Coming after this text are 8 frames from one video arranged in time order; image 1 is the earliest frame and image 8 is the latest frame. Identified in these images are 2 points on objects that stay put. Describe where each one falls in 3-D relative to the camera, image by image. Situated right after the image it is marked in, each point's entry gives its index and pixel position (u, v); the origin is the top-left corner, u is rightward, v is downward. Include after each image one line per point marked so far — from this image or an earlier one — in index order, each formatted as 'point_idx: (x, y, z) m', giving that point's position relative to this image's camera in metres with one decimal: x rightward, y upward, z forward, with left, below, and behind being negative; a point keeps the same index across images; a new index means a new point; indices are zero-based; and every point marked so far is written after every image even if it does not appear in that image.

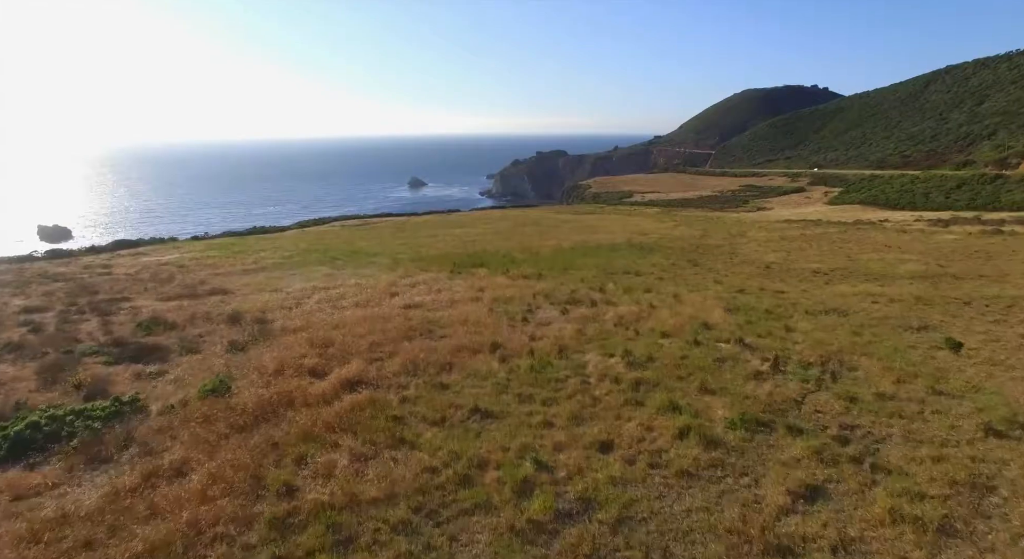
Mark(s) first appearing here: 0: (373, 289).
0: (-4.0, -0.3, +16.6) m
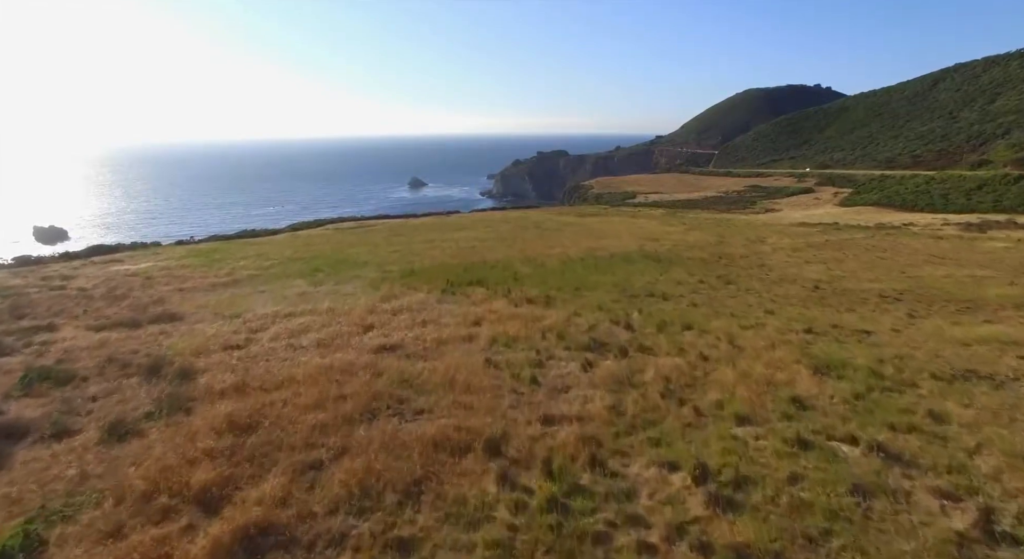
0: (-3.9, -0.9, +13.7) m
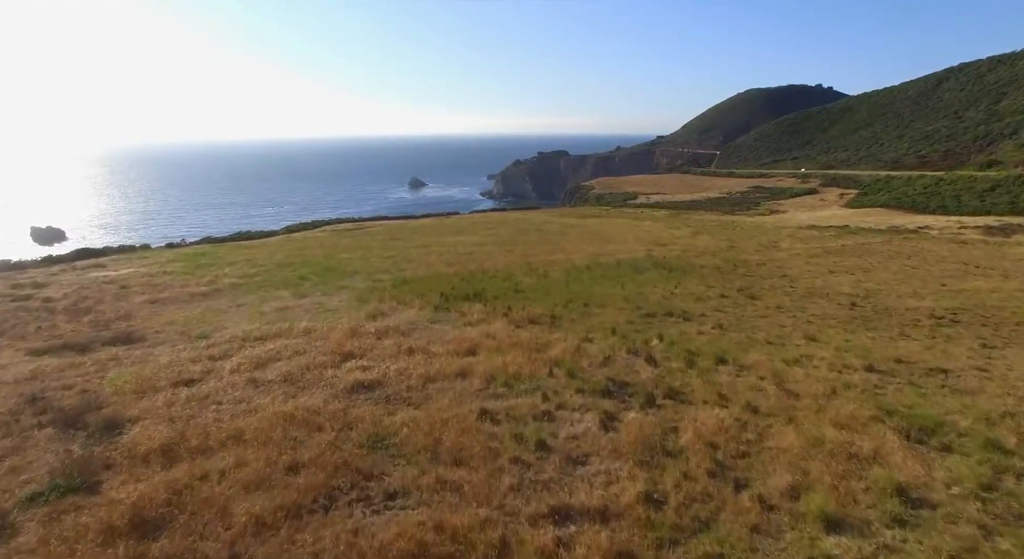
0: (-3.9, -1.3, +12.0) m
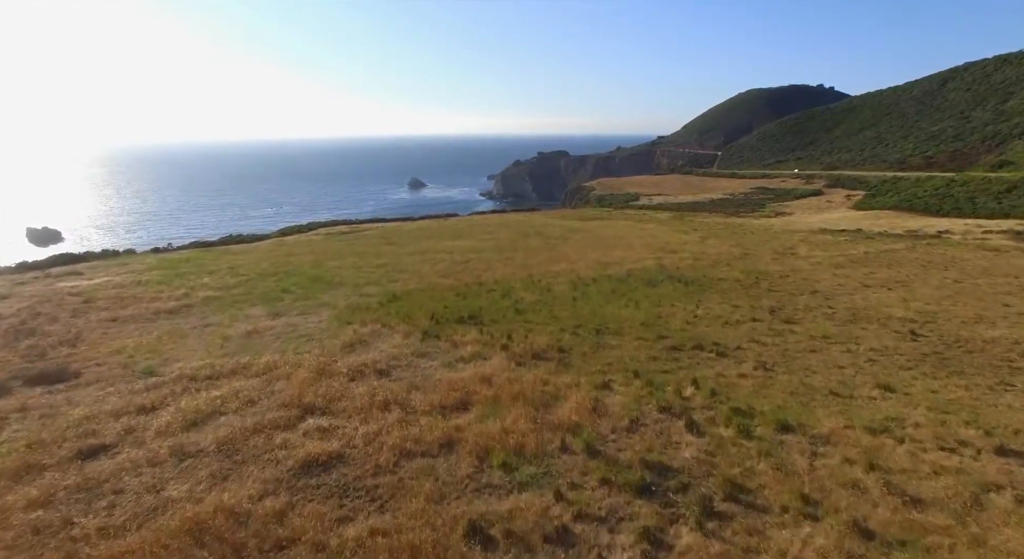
0: (-3.9, -1.8, +9.9) m
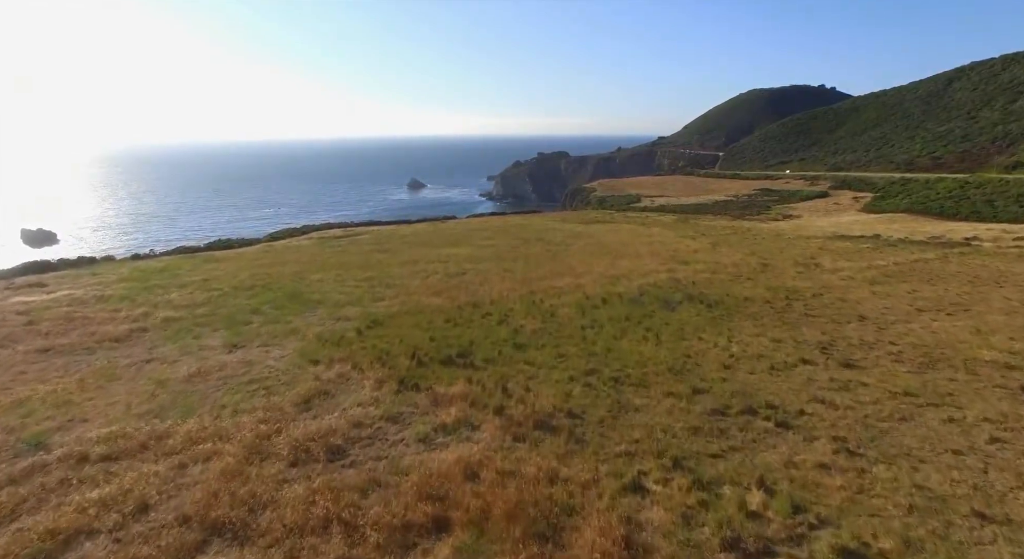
0: (-3.9, -2.5, +7.2) m
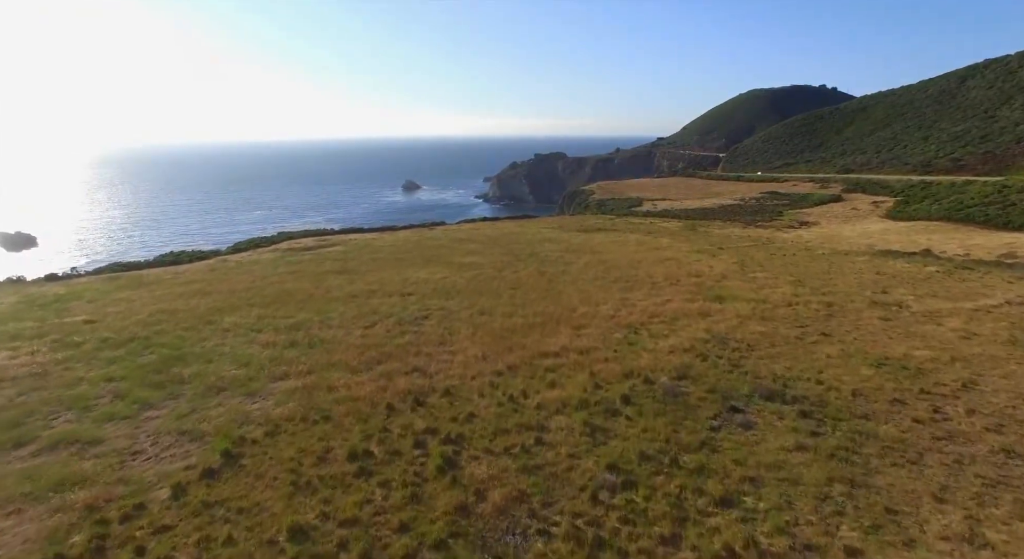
0: (-4.7, -4.2, -0.6) m
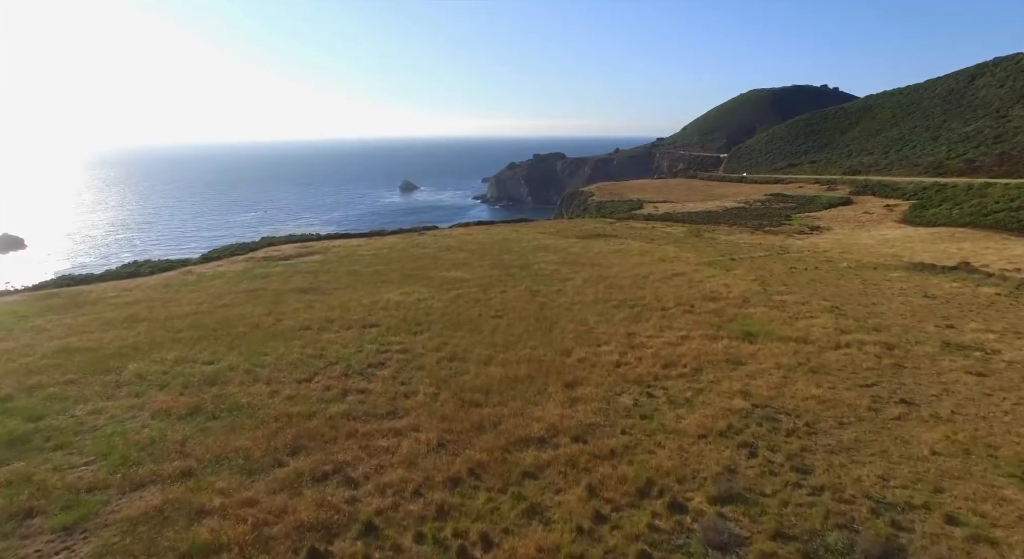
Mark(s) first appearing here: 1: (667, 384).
0: (-5.3, -5.3, -5.5) m
1: (+4.2, -2.6, +15.3) m
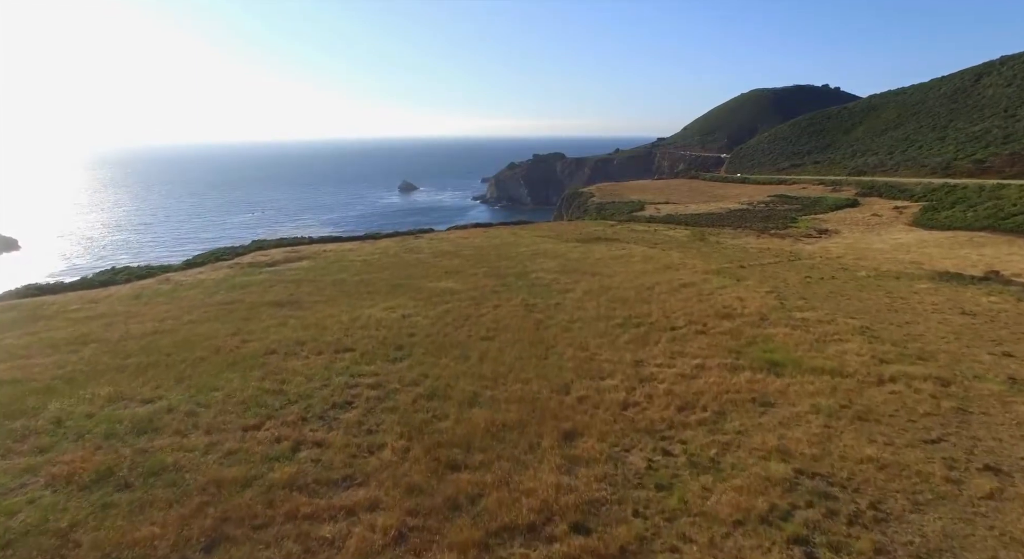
0: (-5.6, -6.0, -8.3) m
1: (+3.9, -3.3, +12.5) m
